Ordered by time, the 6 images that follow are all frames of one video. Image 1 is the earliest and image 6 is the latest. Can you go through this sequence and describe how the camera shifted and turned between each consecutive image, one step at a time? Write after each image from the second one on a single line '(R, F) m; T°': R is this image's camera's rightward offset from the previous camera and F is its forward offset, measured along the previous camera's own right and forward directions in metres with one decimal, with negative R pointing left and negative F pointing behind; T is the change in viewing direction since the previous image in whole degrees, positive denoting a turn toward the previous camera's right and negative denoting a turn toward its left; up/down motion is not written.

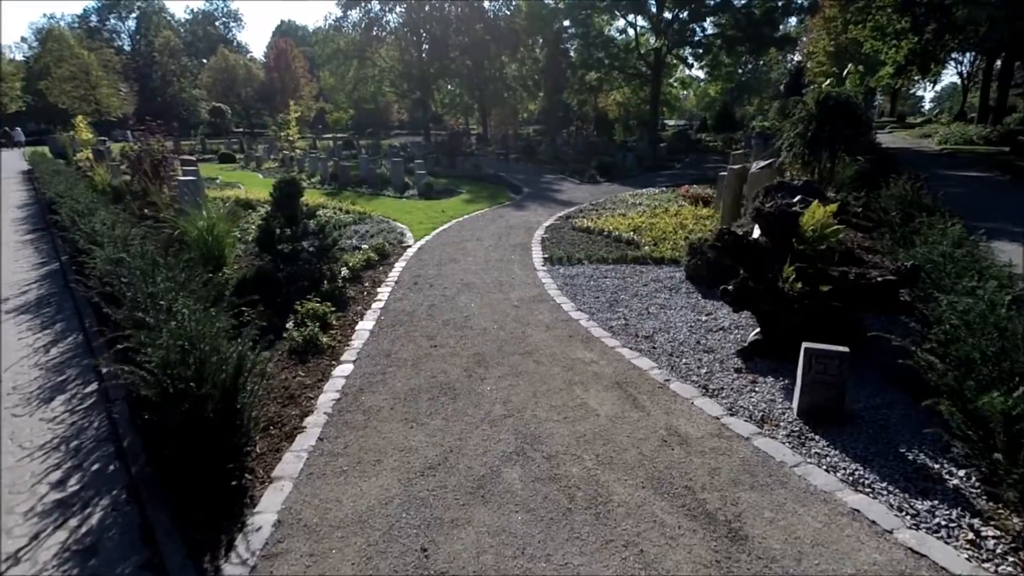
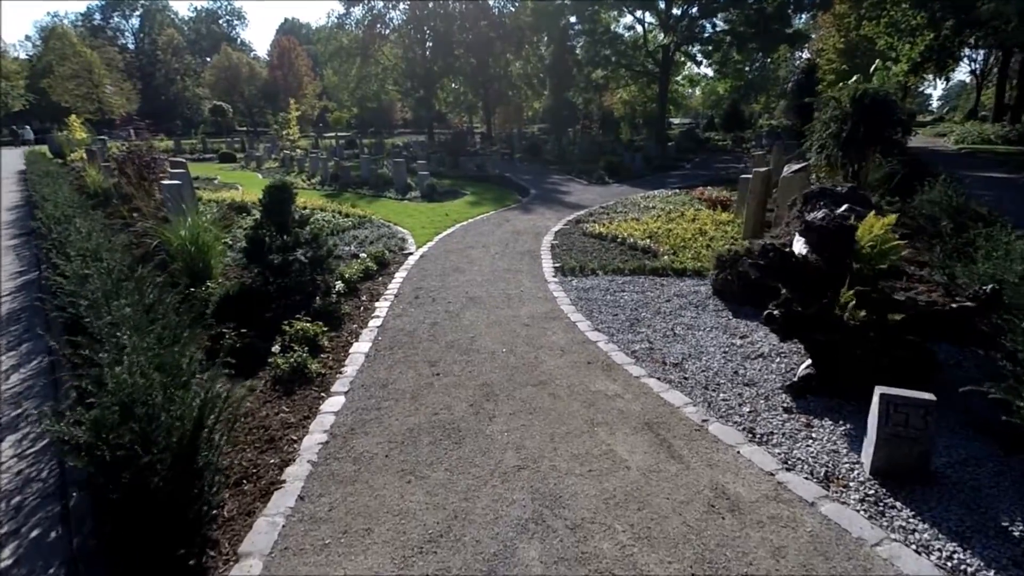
(0.0, +0.6) m; 0°
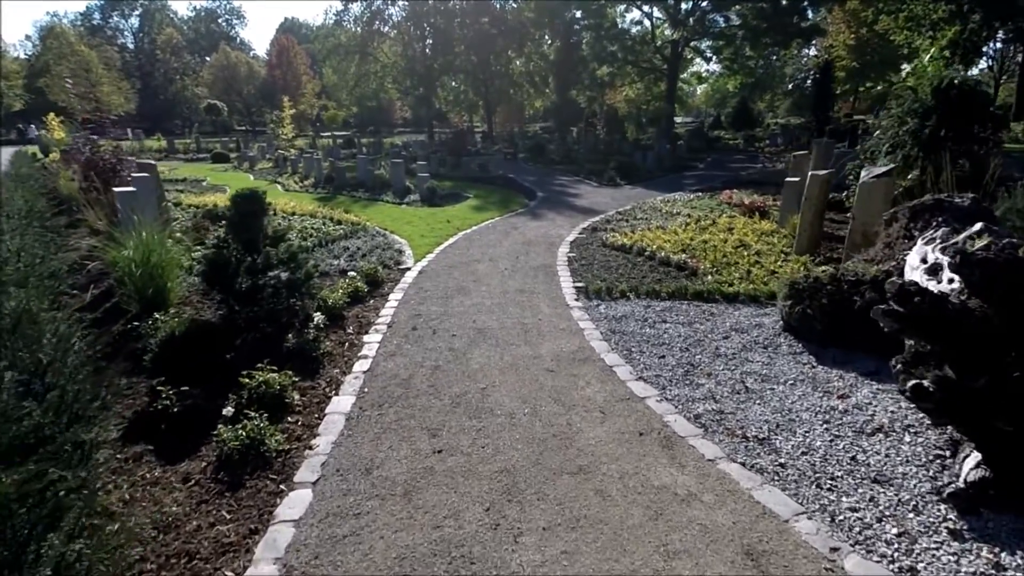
(-0.1, +1.3) m; 0°
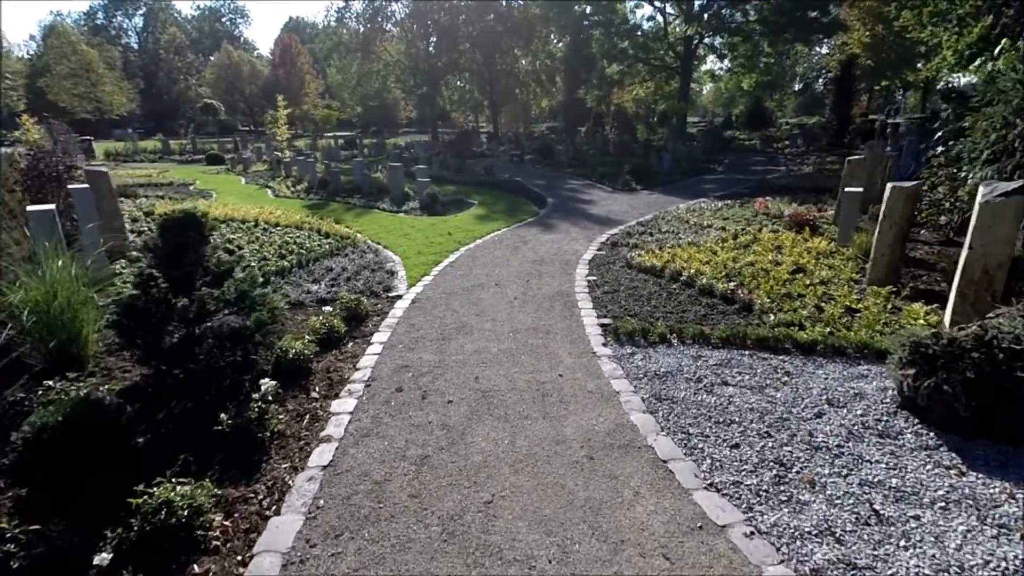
(0.0, +1.4) m; 0°
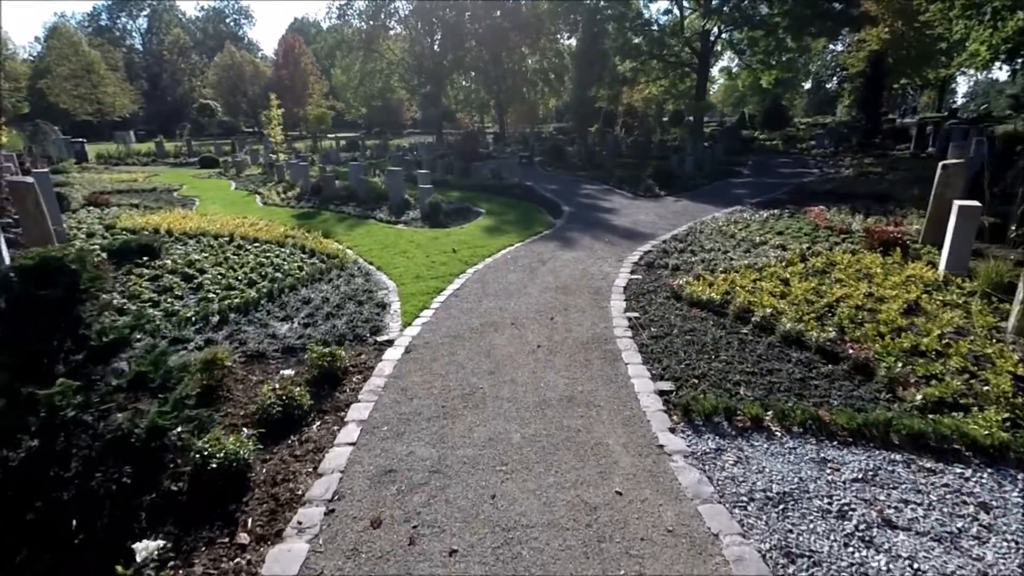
(-0.1, +1.7) m; 0°
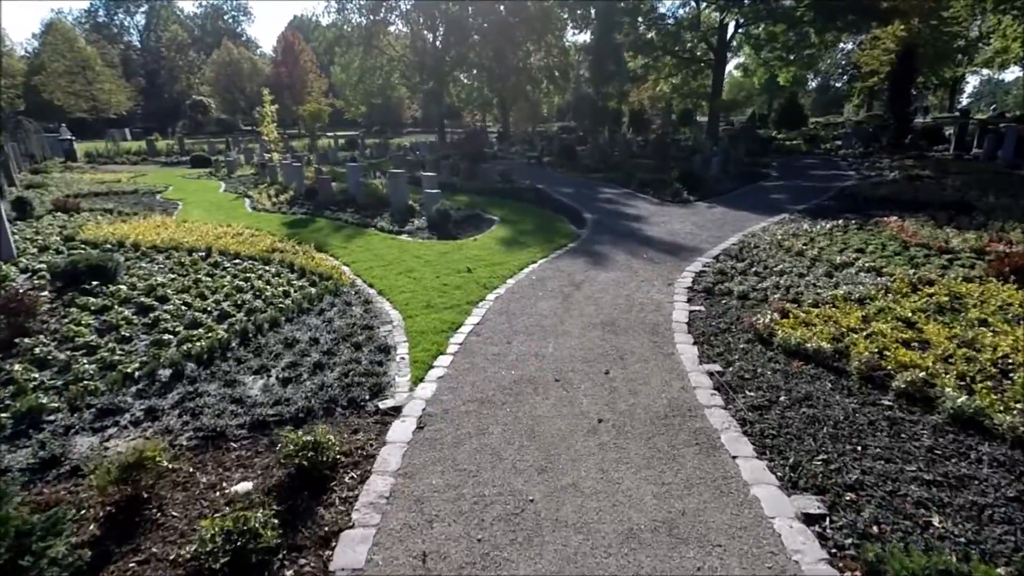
(-0.2, +1.6) m; 0°
